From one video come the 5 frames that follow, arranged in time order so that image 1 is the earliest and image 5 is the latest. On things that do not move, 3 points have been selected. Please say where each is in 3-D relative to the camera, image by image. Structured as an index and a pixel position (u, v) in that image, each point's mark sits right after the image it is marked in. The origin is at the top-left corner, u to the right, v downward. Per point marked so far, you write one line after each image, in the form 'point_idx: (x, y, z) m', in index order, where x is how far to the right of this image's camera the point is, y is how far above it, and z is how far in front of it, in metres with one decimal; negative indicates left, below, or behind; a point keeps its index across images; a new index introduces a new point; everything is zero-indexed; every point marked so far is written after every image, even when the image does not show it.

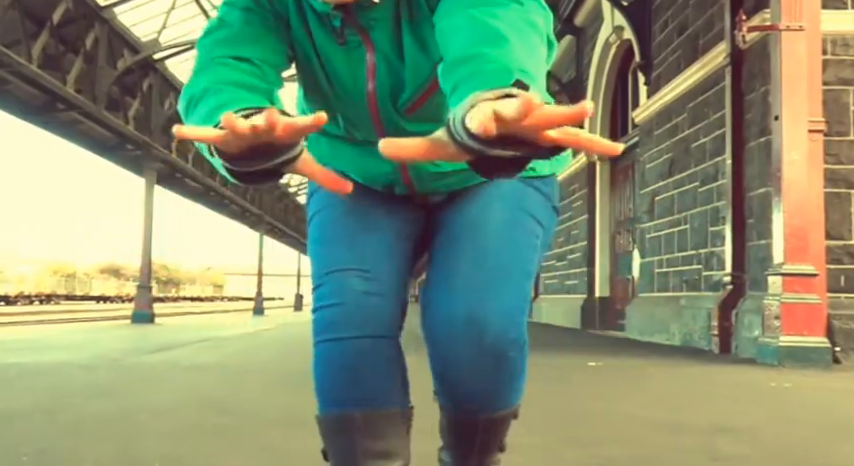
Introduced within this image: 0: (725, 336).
0: (+2.9, -1.0, +7.2) m
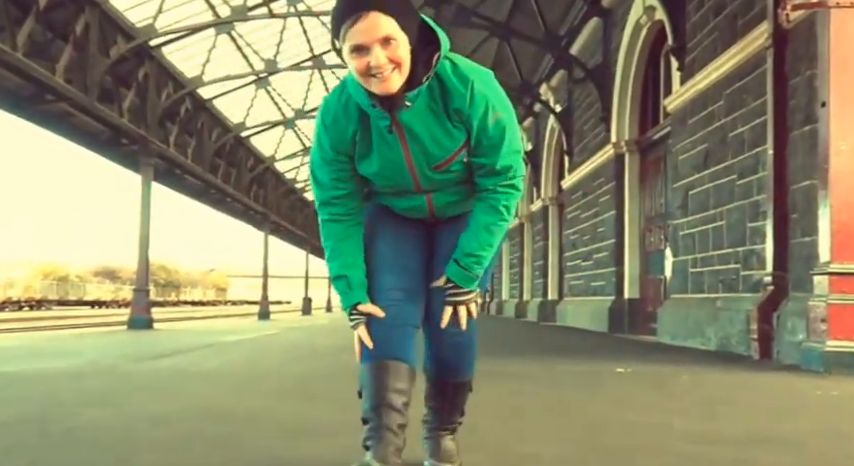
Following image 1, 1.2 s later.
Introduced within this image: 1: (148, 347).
0: (+3.1, -1.0, +6.7) m
1: (-2.9, -1.2, +7.7) m
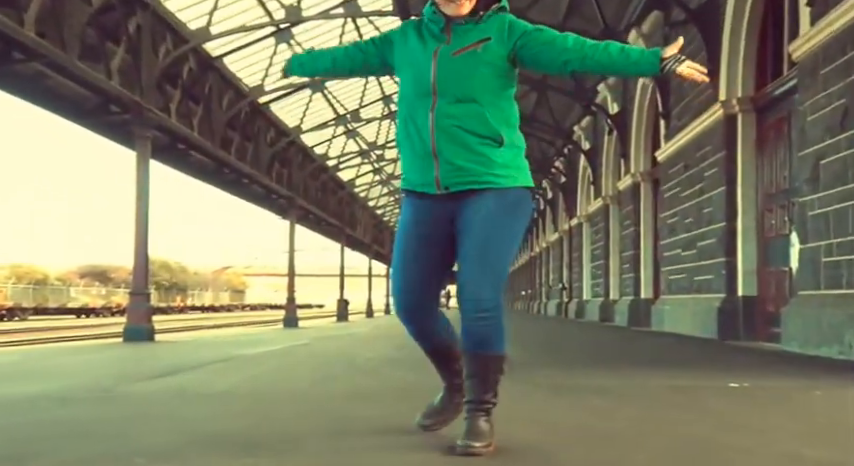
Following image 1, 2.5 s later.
0: (+3.6, -0.8, +5.4) m
1: (-2.4, -1.1, +6.5) m
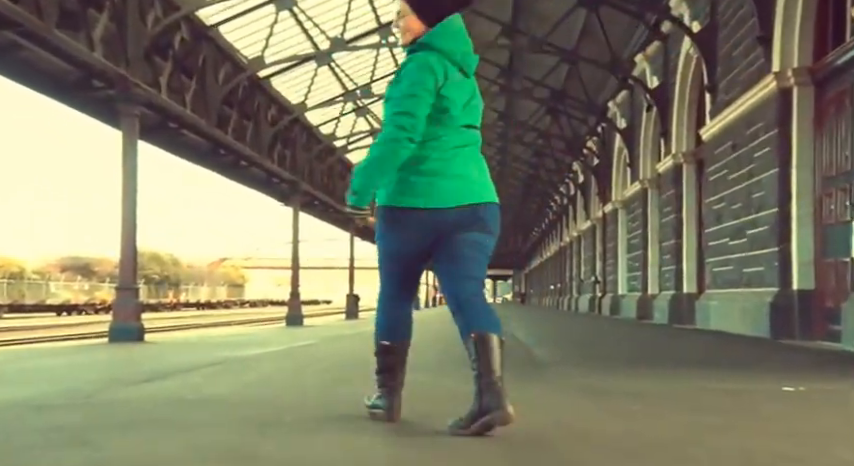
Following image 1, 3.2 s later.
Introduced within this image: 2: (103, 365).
0: (+3.7, -0.7, +4.8) m
1: (-2.3, -1.0, +6.0) m
2: (-2.7, -1.0, +6.1) m
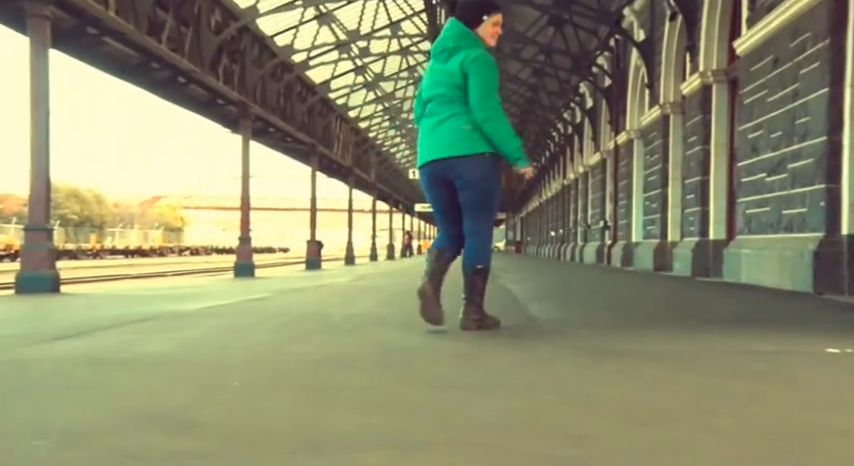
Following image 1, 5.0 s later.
0: (+3.5, -0.4, +4.1) m
1: (-2.4, -0.6, +5.2) m
2: (-2.9, -0.6, +5.3) m
